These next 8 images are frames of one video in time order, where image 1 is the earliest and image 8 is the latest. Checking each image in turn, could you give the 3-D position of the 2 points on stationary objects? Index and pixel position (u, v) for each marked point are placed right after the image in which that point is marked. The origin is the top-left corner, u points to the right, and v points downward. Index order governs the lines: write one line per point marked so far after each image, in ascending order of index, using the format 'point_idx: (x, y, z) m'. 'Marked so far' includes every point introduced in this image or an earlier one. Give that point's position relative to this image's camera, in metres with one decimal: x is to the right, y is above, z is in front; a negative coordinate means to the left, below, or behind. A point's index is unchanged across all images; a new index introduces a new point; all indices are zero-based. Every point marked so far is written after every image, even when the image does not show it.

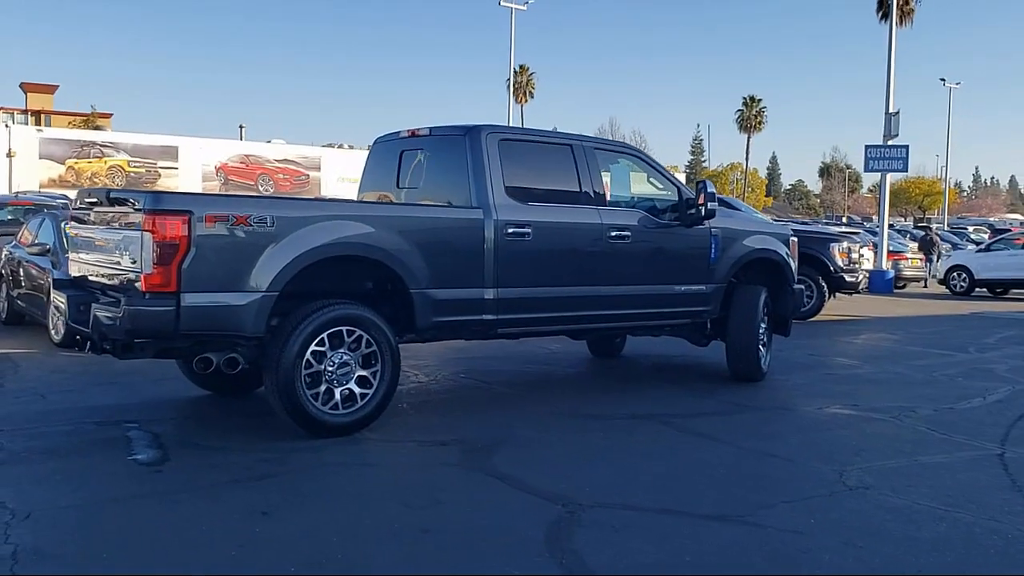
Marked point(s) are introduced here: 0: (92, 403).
0: (-3.5, -1.0, +7.9) m
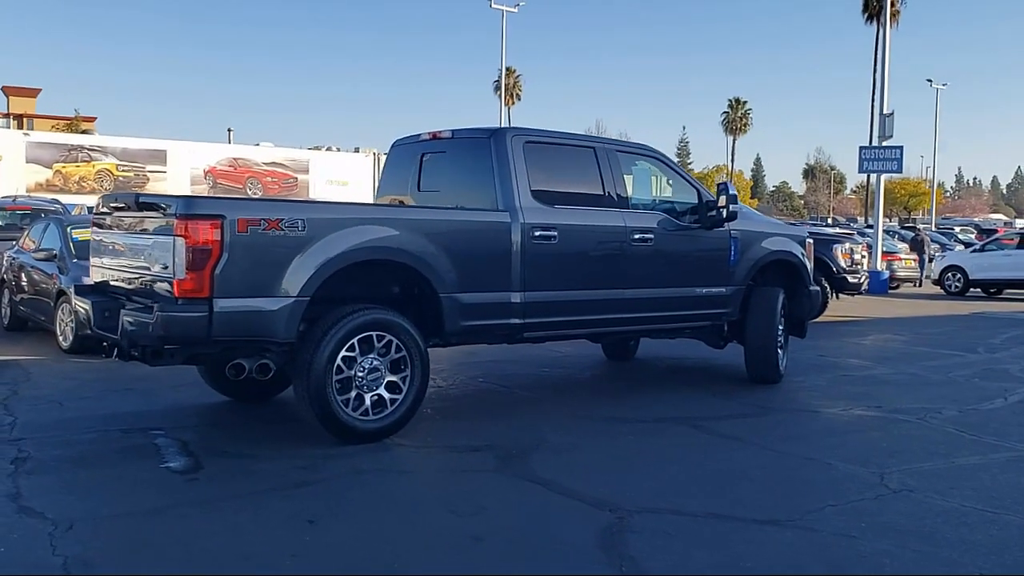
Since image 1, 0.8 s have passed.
0: (-3.3, -1.0, +7.8) m
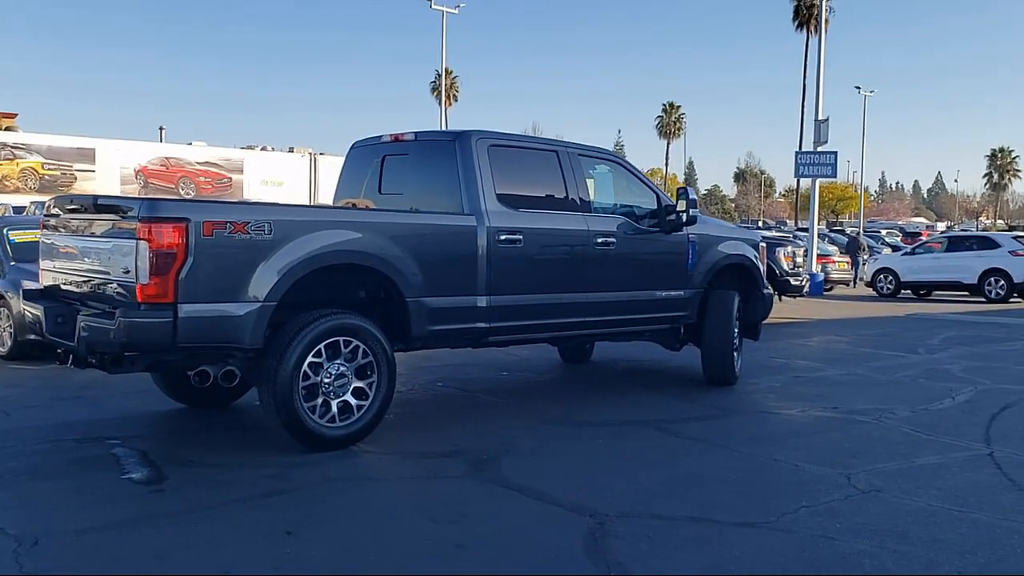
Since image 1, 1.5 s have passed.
0: (-3.5, -1.0, +7.5) m
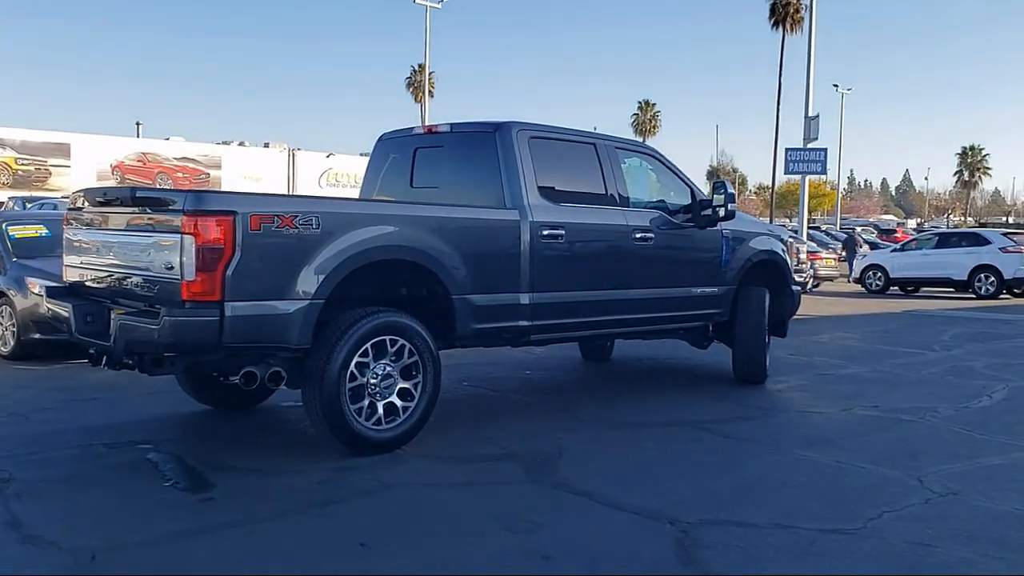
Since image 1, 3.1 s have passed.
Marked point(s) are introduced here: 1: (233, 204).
0: (-3.2, -1.0, +7.2) m
1: (-1.6, +0.5, +5.5) m
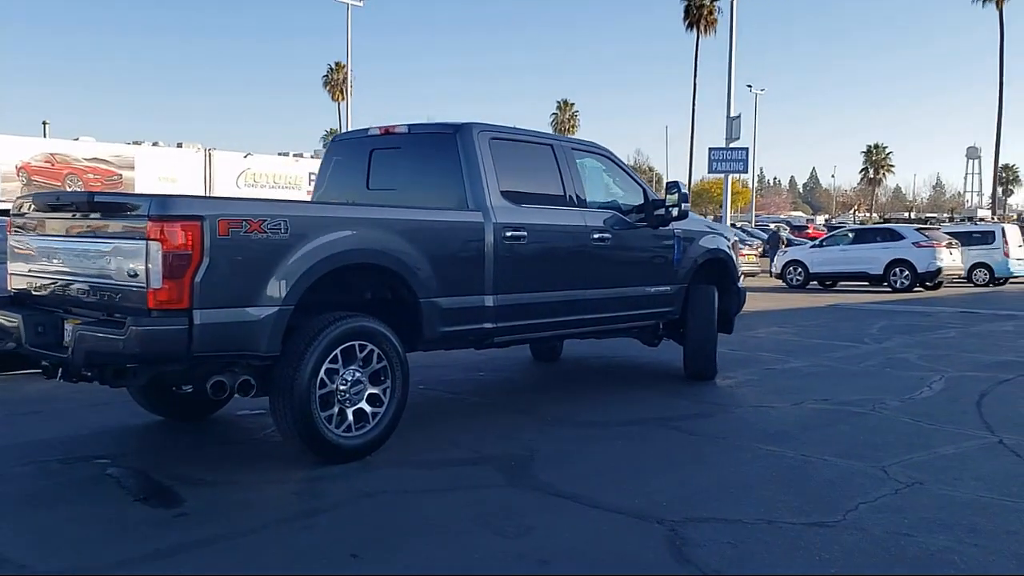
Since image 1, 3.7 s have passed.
0: (-3.5, -1.1, +6.9) m
1: (-1.8, +0.4, +5.3) m
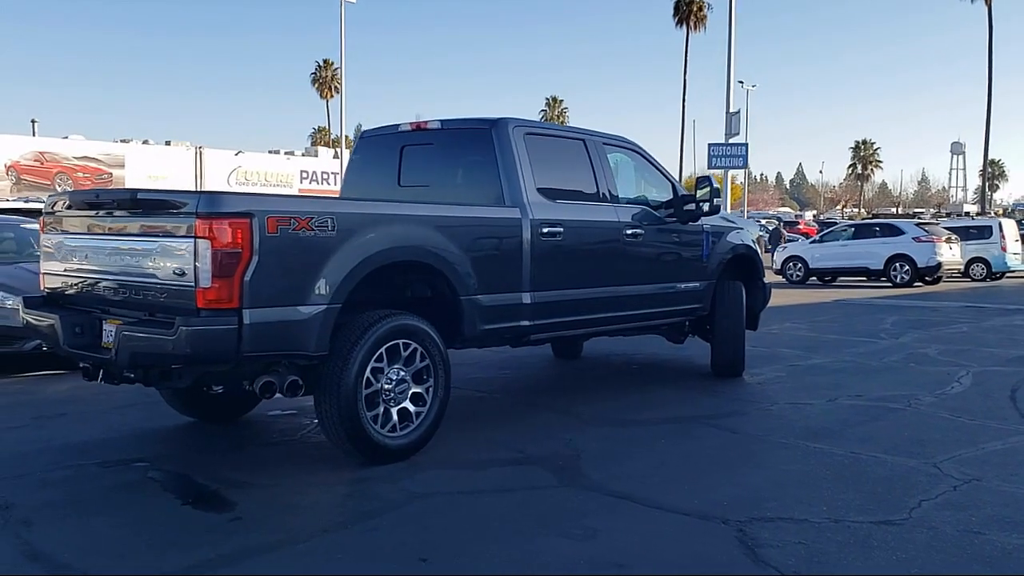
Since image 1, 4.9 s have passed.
0: (-3.2, -1.1, +6.7) m
1: (-1.4, +0.5, +5.2) m
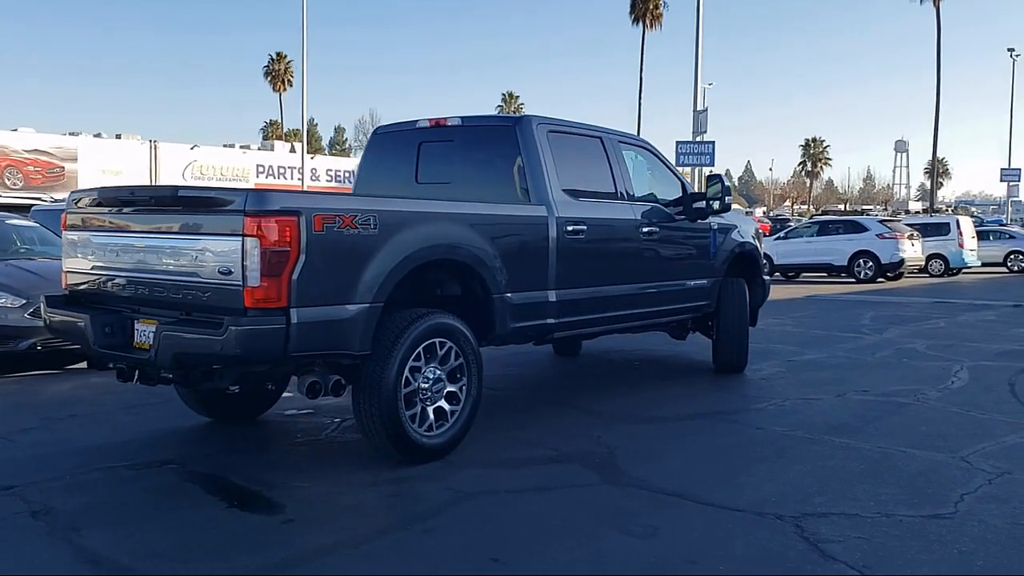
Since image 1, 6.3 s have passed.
0: (-3.0, -1.1, +6.6) m
1: (-1.2, +0.5, +5.2) m
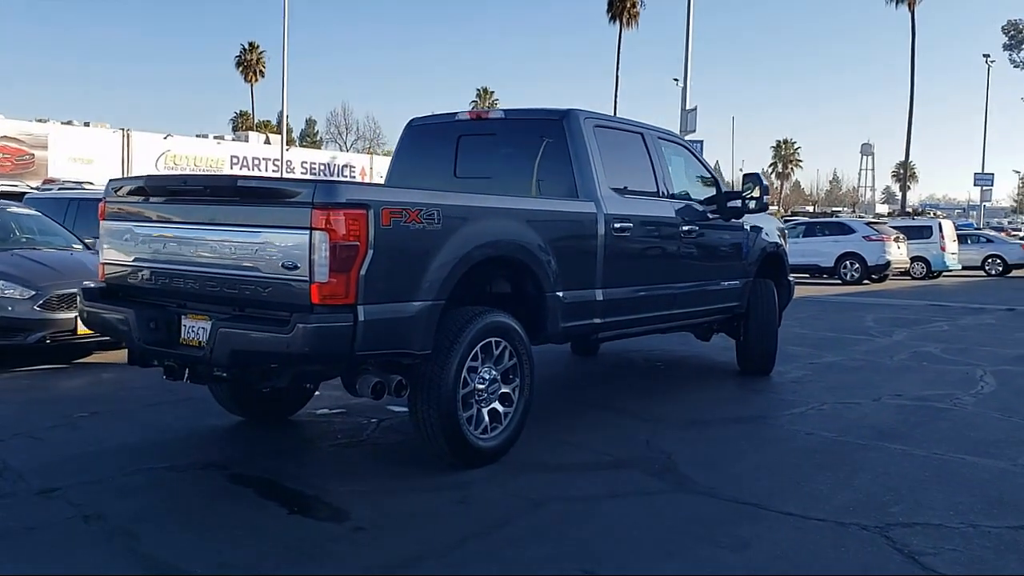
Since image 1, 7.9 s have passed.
0: (-2.6, -1.0, +6.3) m
1: (-0.8, +0.5, +4.9) m
